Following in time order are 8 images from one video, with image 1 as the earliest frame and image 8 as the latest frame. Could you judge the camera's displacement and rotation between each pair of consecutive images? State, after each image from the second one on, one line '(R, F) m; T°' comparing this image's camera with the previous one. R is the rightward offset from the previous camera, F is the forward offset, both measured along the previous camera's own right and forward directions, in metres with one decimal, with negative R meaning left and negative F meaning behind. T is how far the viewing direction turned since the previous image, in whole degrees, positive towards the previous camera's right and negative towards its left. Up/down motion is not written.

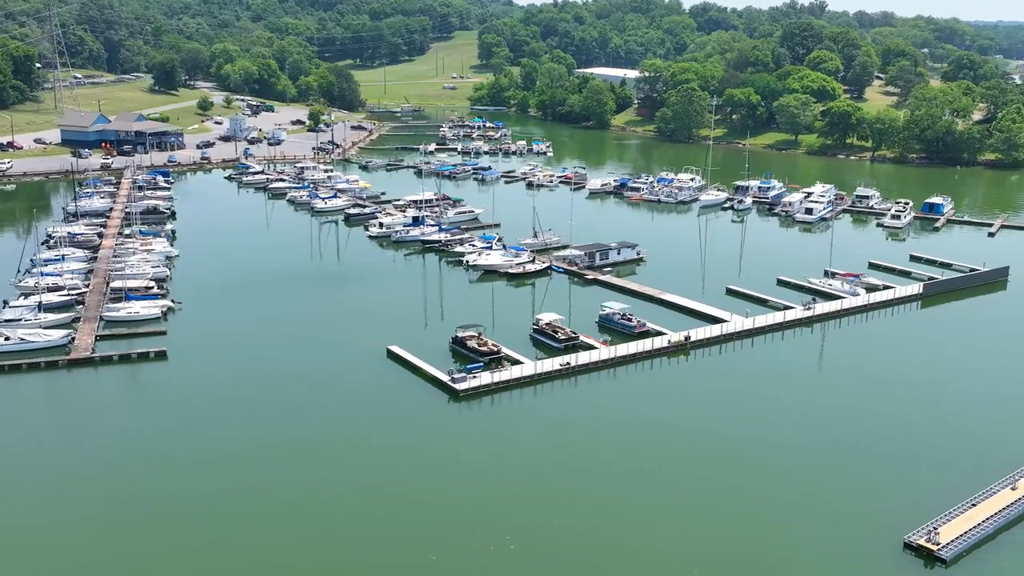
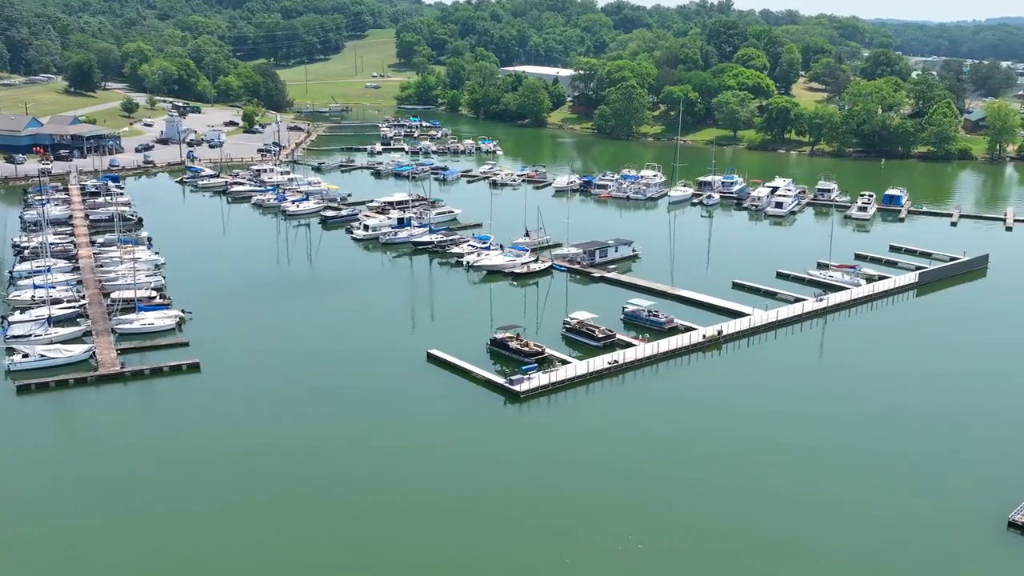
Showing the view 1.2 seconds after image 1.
(-1.9, +0.2) m; +5°
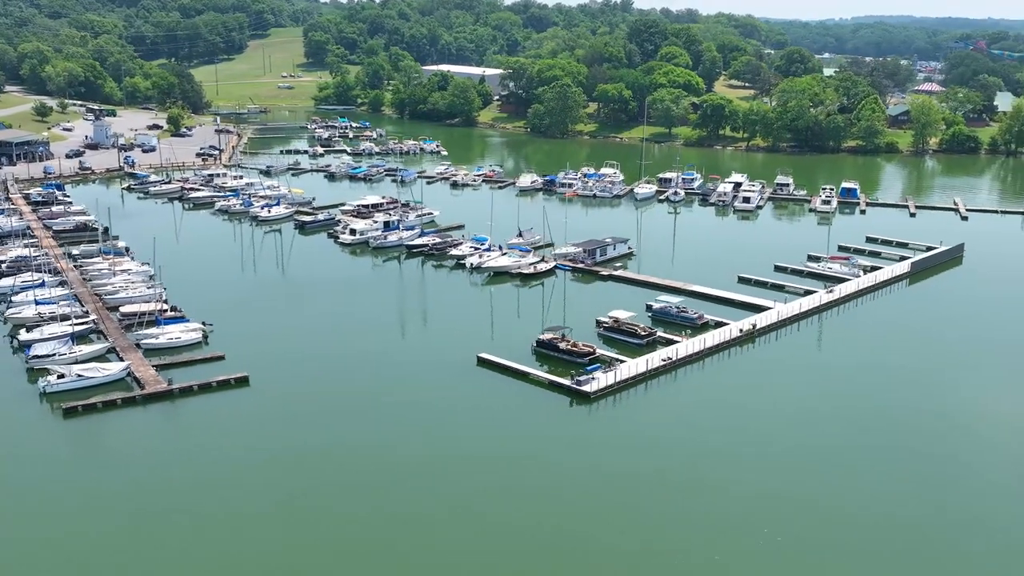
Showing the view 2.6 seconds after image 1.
(-2.1, +0.2) m; +6°
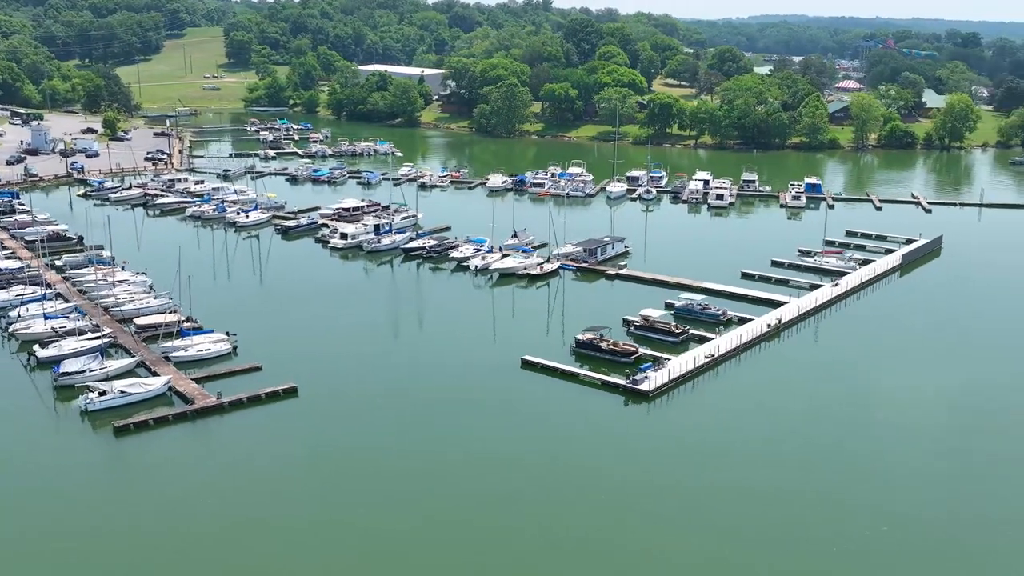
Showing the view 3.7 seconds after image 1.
(-1.7, +0.1) m; +5°
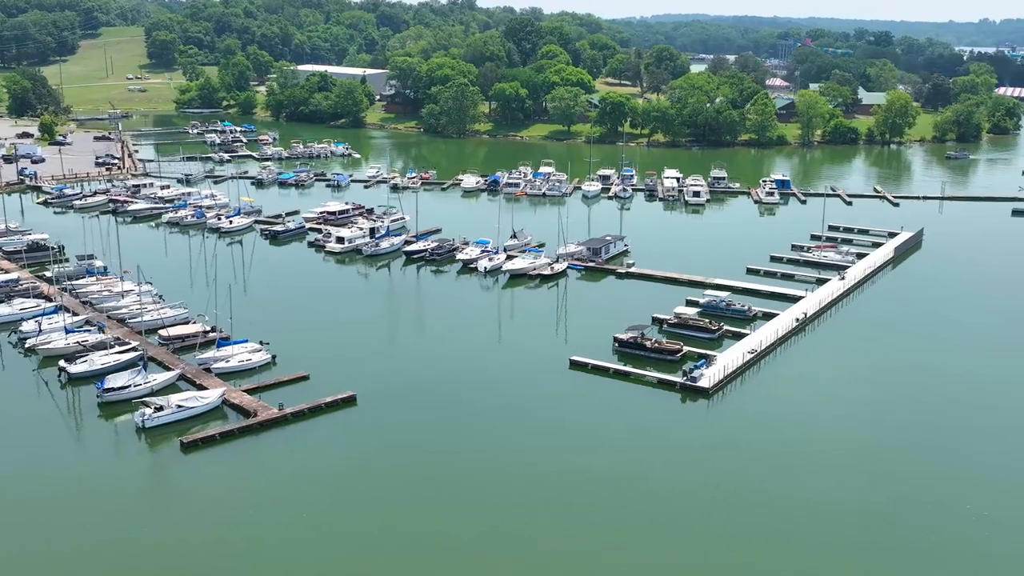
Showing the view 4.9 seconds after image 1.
(-1.8, +0.1) m; +4°
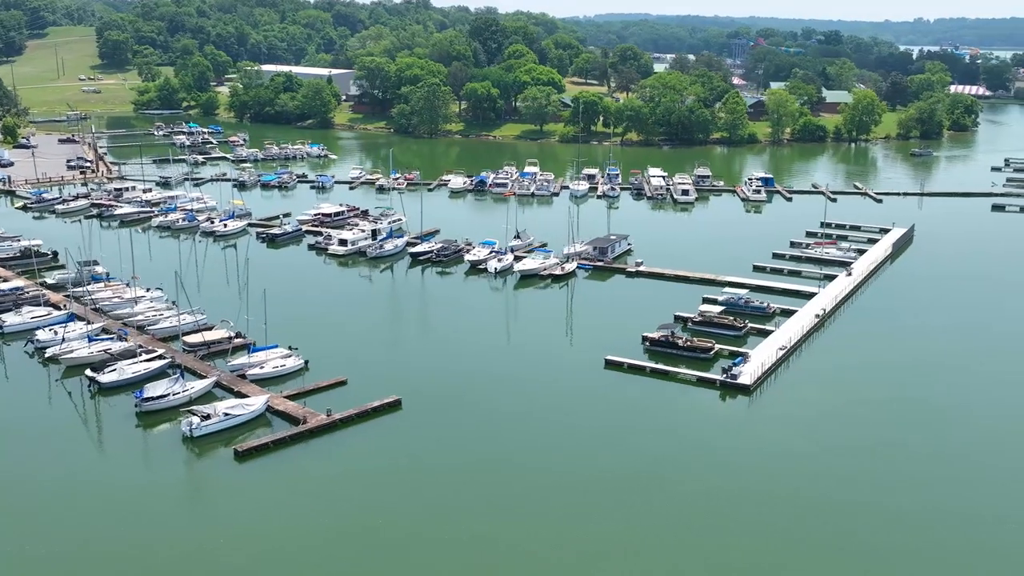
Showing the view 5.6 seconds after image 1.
(-1.2, 0.0) m; +3°
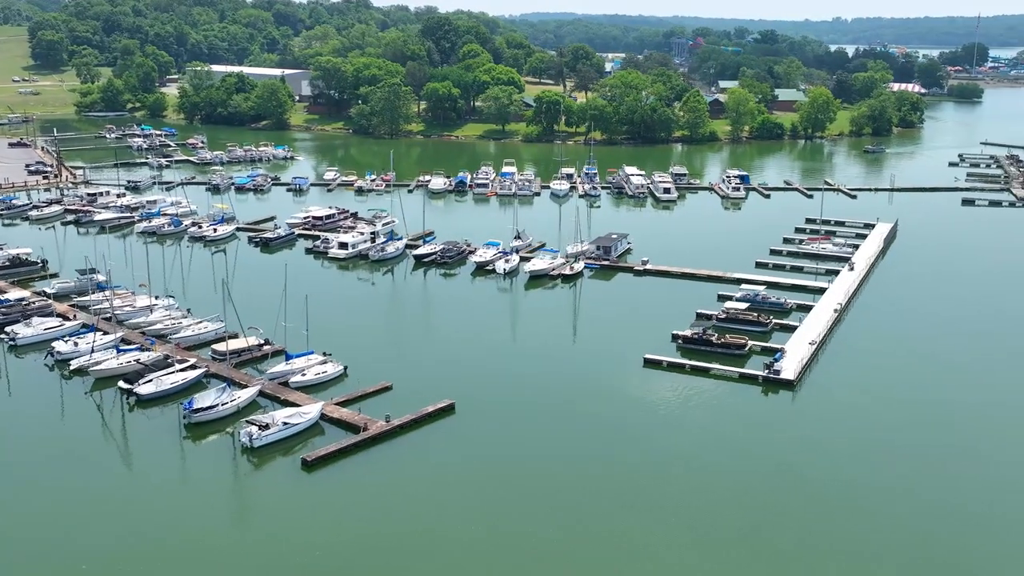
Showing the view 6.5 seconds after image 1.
(-1.4, 0.0) m; +3°
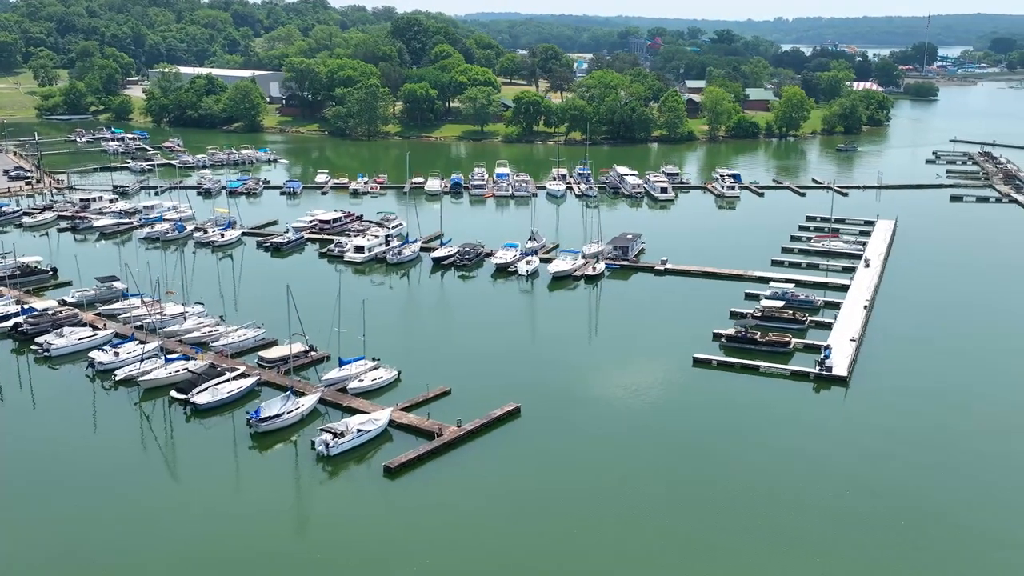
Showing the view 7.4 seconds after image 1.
(-1.4, 0.0) m; +2°
